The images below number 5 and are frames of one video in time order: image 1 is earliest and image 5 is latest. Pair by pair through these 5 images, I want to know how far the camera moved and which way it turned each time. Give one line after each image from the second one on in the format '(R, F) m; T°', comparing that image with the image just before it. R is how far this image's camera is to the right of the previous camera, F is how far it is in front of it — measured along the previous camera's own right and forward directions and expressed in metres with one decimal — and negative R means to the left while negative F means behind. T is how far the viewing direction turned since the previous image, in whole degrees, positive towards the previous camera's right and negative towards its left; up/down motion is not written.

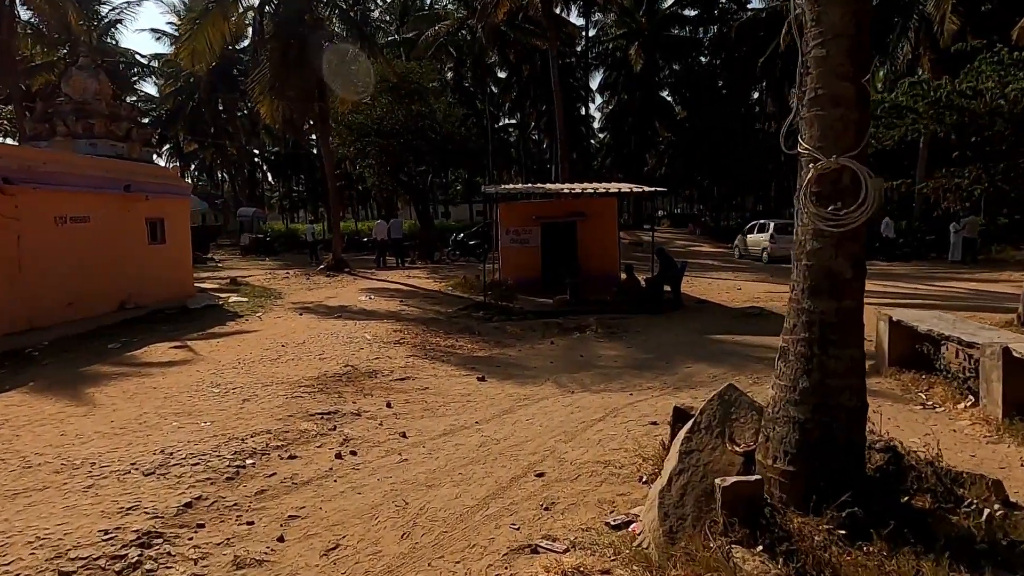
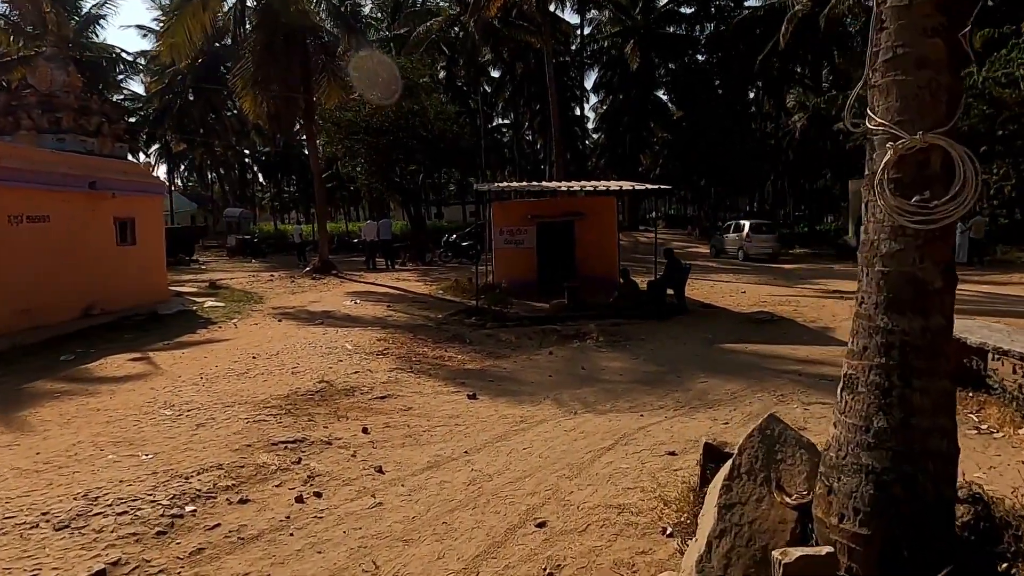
(0.0, +0.8) m; +1°
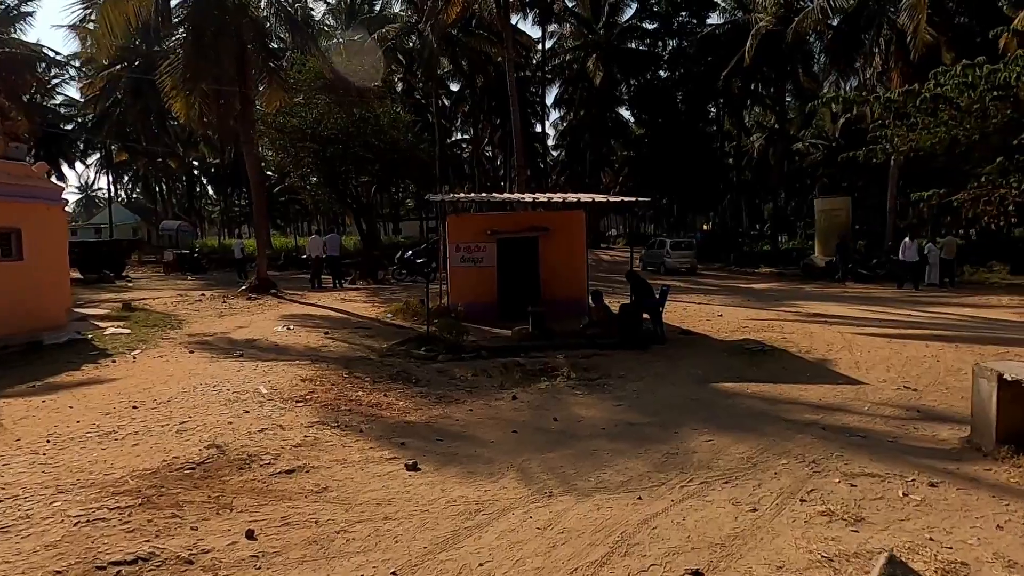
(0.0, +1.6) m; +4°
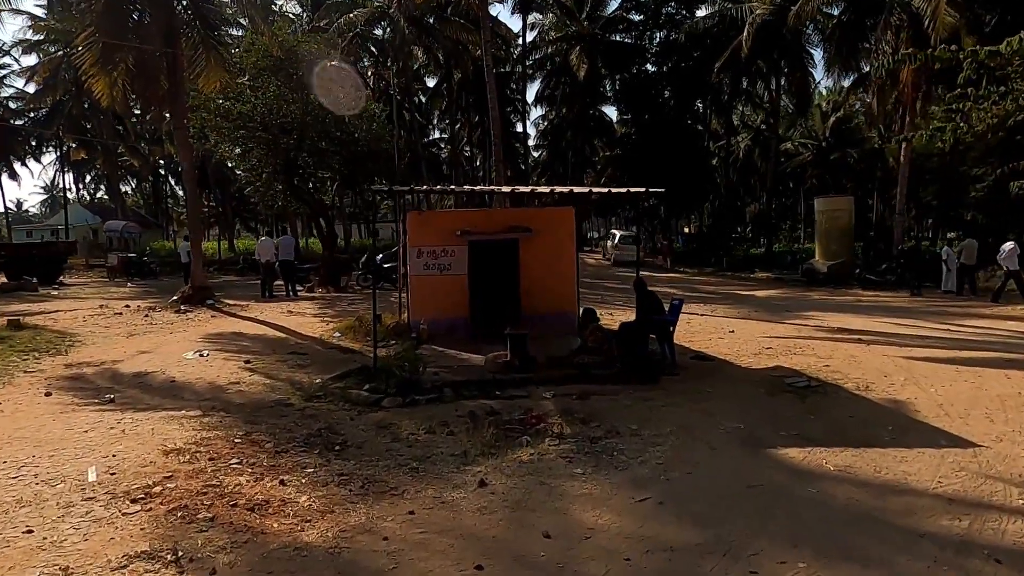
(+0.1, +2.6) m; +2°
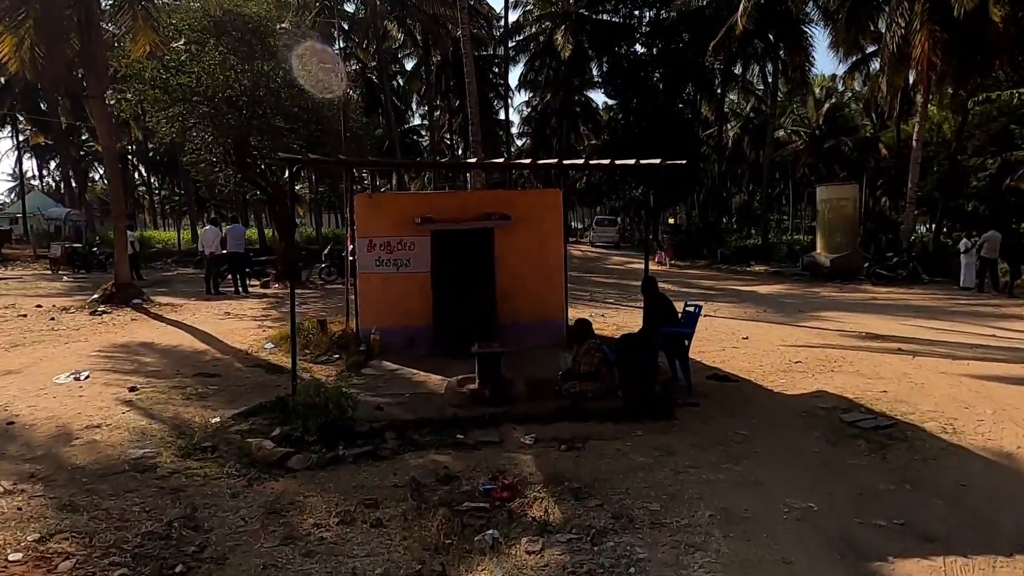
(+0.2, +2.2) m; +1°
